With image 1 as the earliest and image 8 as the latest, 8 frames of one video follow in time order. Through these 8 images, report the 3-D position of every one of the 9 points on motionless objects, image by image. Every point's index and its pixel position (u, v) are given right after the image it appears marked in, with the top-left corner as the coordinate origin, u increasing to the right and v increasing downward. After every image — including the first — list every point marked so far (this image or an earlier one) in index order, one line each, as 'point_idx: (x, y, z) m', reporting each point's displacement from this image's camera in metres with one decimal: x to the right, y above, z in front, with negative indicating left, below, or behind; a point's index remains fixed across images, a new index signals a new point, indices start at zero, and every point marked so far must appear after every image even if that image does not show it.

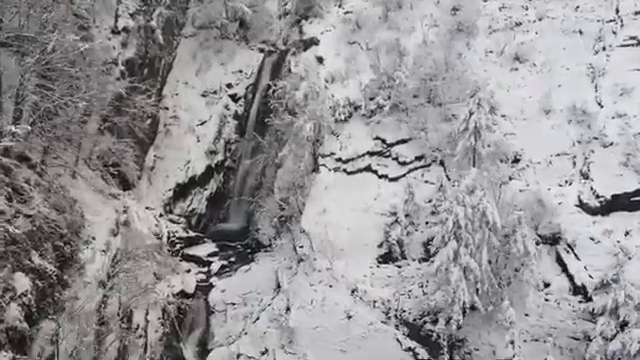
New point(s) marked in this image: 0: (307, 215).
0: (-0.5, -1.3, +19.1) m
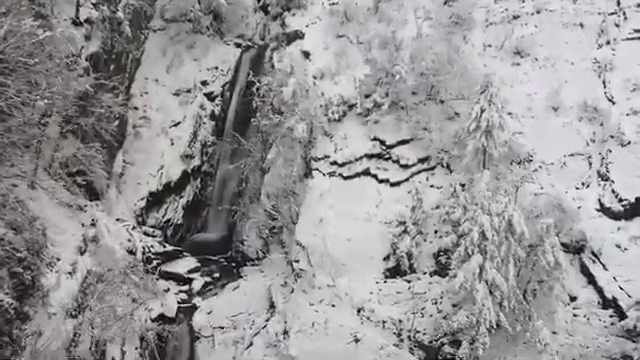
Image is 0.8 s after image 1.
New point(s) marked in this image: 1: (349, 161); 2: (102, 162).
0: (-0.6, -1.6, +17.2) m
1: (+1.0, +0.7, +18.3) m
2: (-8.2, +0.7, +19.0) m
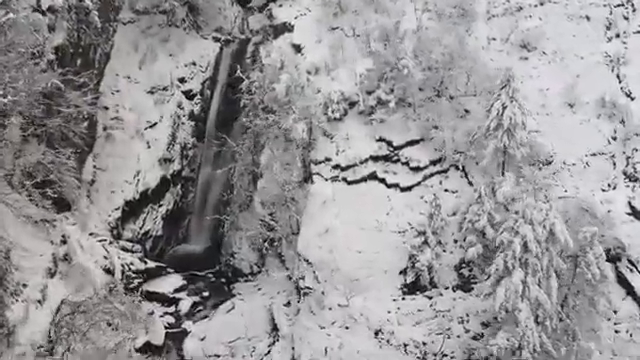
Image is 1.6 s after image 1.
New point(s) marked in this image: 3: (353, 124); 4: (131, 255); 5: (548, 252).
0: (-0.4, -1.8, +15.4) m
1: (+1.1, +0.5, +16.6) m
2: (-8.2, +0.4, +16.7) m
3: (+1.1, +1.9, +17.3) m
4: (-6.4, -2.5, +17.1) m
5: (+5.2, -1.6, +11.5) m
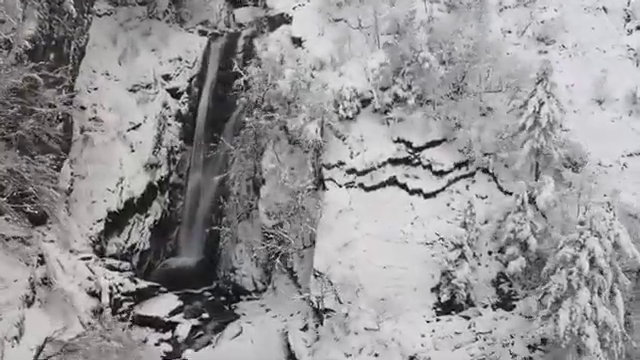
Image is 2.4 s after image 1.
0: (+0.1, -1.9, +13.7) m
1: (+1.5, +0.4, +15.0) m
2: (-7.7, +0.1, +14.5) m
3: (+1.5, +1.8, +15.7) m
4: (-6.0, -2.8, +15.1) m
5: (+5.9, -1.7, +10.1) m
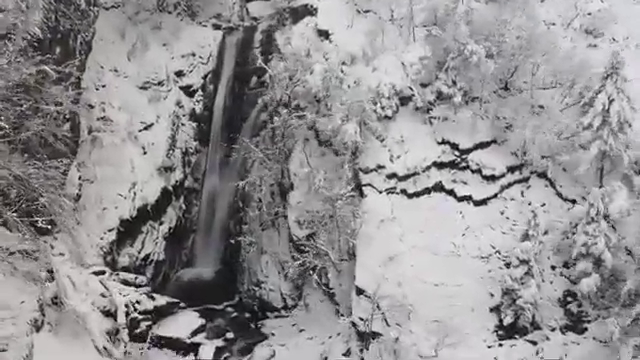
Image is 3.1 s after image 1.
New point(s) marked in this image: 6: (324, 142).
0: (+1.1, -2.1, +12.3) m
1: (+2.5, +0.2, +13.6) m
2: (-6.7, -0.1, +13.0) m
3: (+2.5, +1.6, +14.3) m
4: (-5.0, -3.0, +13.6) m
5: (+7.0, -1.9, +8.7) m
6: (+0.1, +1.1, +14.9) m
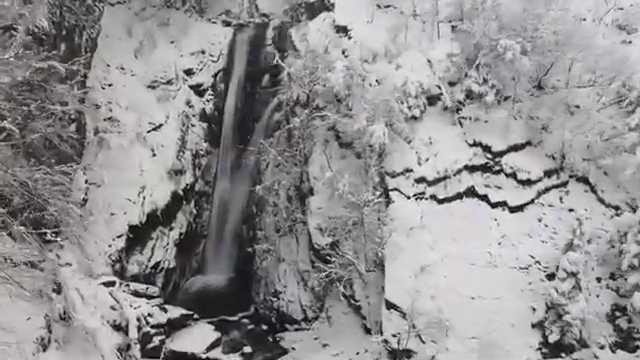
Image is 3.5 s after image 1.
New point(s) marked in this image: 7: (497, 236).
0: (+1.7, -2.2, +11.4) m
1: (+3.1, +0.1, +12.7) m
2: (-6.1, -0.2, +12.2) m
3: (+3.1, +1.5, +13.4) m
4: (-4.4, -3.1, +12.7) m
5: (+7.6, -2.0, +7.9) m
6: (+0.7, +1.0, +14.0) m
7: (+4.2, -1.3, +11.9) m
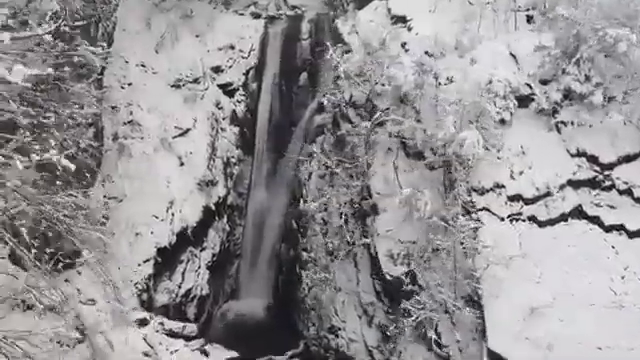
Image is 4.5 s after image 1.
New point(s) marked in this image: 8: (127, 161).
0: (+3.2, -2.6, +9.2) m
1: (+4.7, -0.3, +10.6) m
2: (-4.6, -0.6, +10.0) m
3: (+4.6, +1.1, +11.3) m
4: (-2.8, -3.5, +10.6) m
5: (+9.1, -2.4, +5.7) m
6: (+2.3, +0.6, +11.8) m
7: (+5.7, -1.7, +9.7) m
8: (-5.2, +0.6, +13.9) m
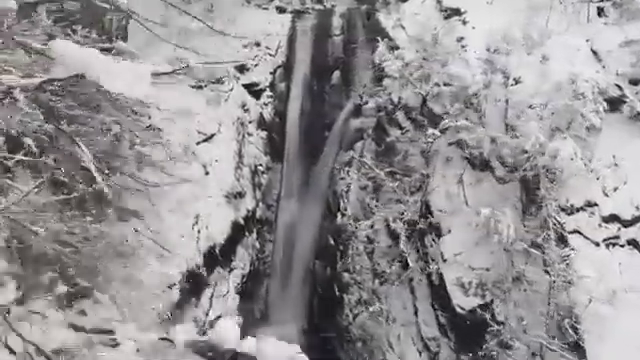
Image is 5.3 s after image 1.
0: (+4.3, -2.9, +7.7) m
1: (+5.8, -0.6, +9.0) m
2: (-3.5, -0.9, +8.4) m
3: (+5.7, +0.8, +9.7) m
4: (-1.7, -3.8, +9.0) m
5: (+10.2, -2.7, +4.1) m
6: (+3.4, +0.3, +10.3) m
7: (+6.8, -2.0, +8.1) m
8: (-4.1, +0.3, +12.3) m
